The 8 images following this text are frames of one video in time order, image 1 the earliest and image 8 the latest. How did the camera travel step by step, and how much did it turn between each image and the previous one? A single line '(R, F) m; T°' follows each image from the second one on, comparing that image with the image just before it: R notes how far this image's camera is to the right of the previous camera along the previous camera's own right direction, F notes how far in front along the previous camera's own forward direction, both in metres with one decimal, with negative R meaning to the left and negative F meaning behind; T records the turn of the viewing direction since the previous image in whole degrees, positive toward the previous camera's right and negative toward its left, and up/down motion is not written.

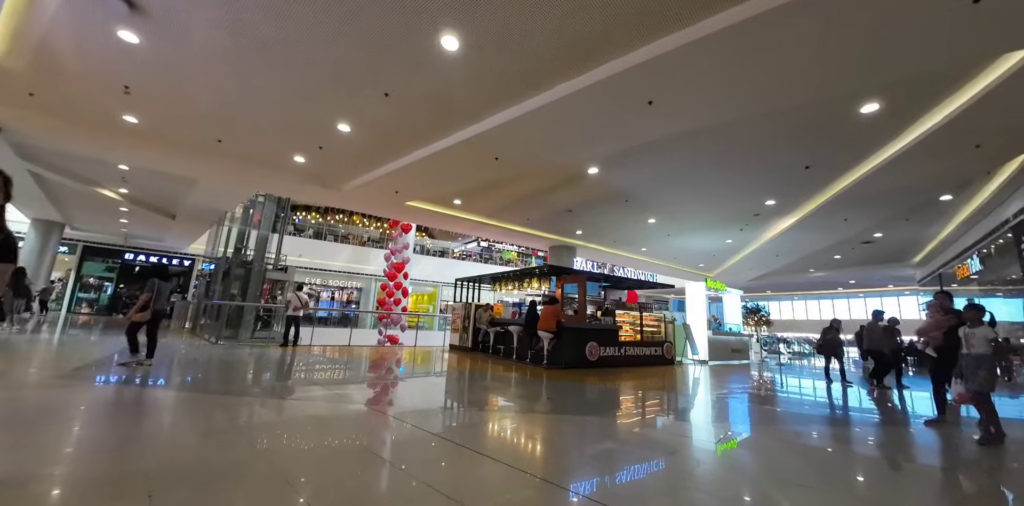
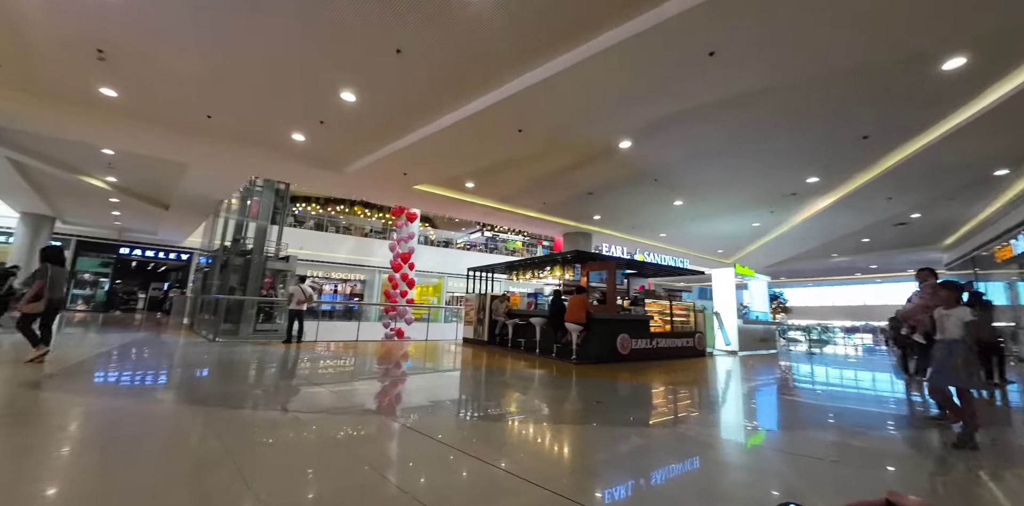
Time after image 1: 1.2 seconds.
(-0.3, +0.6) m; 0°
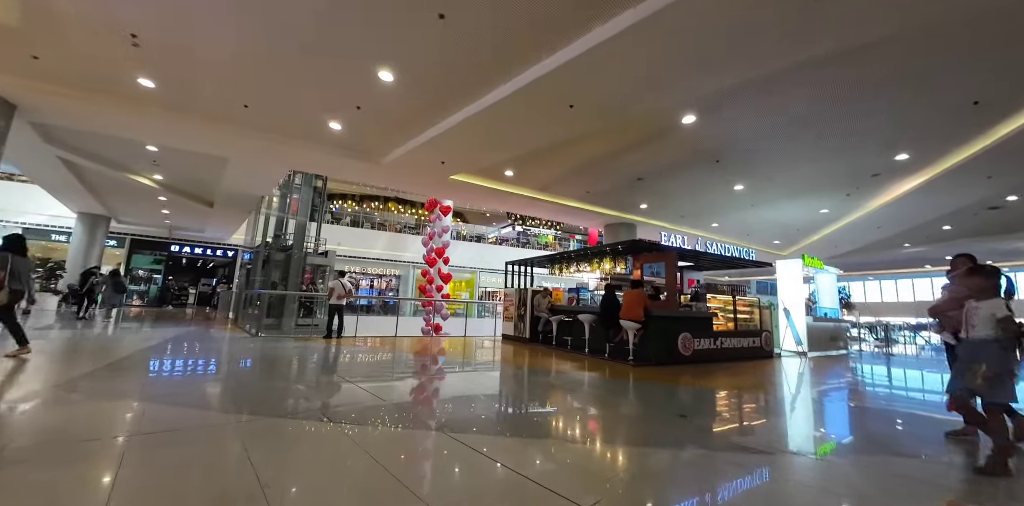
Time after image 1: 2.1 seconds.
(-0.3, +0.5) m; -4°
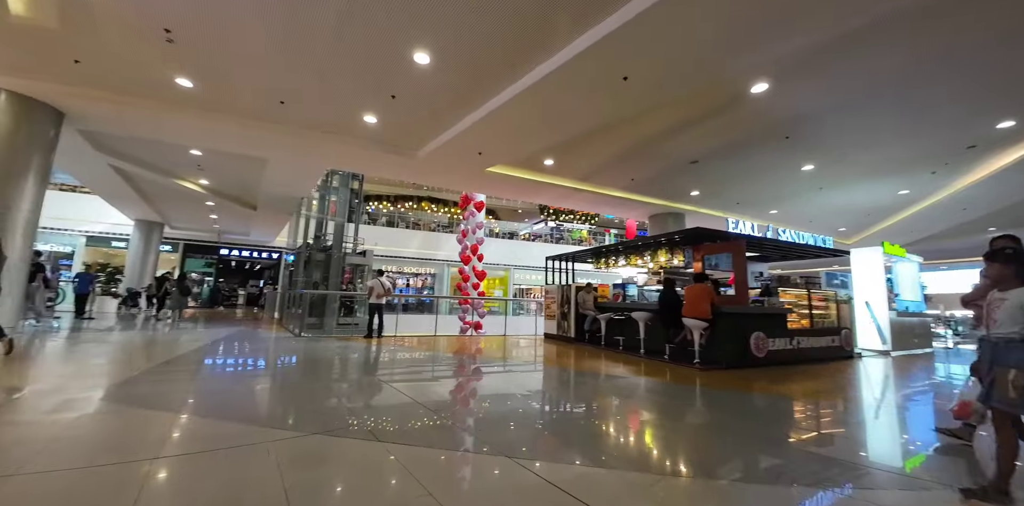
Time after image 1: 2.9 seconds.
(-0.2, +0.4) m; -5°
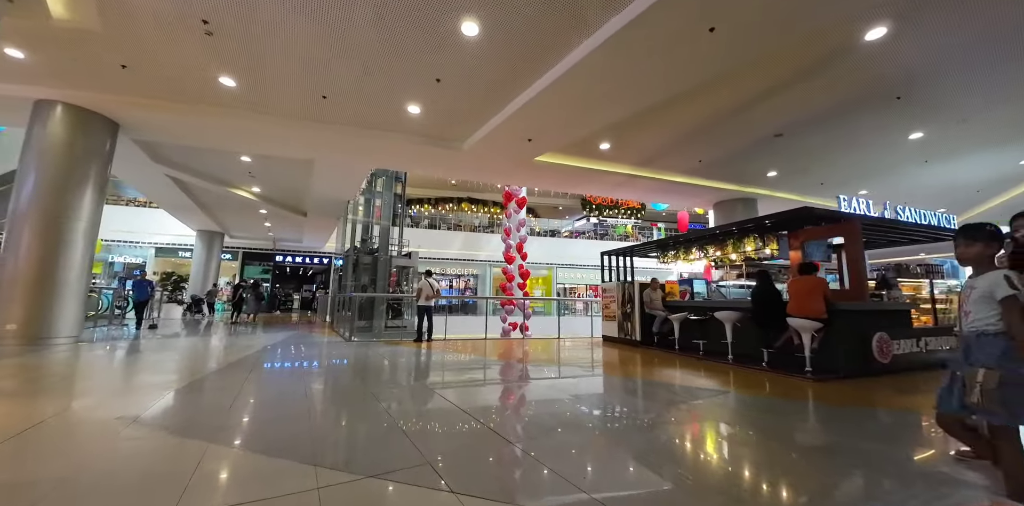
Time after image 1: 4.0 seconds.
(-0.3, +0.5) m; -6°
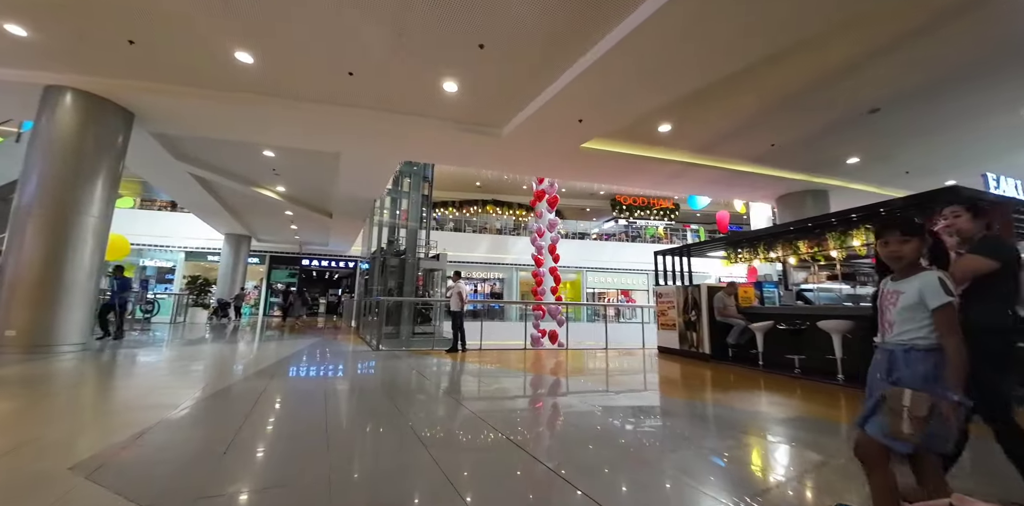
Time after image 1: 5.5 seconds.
(-0.3, +0.7) m; -3°
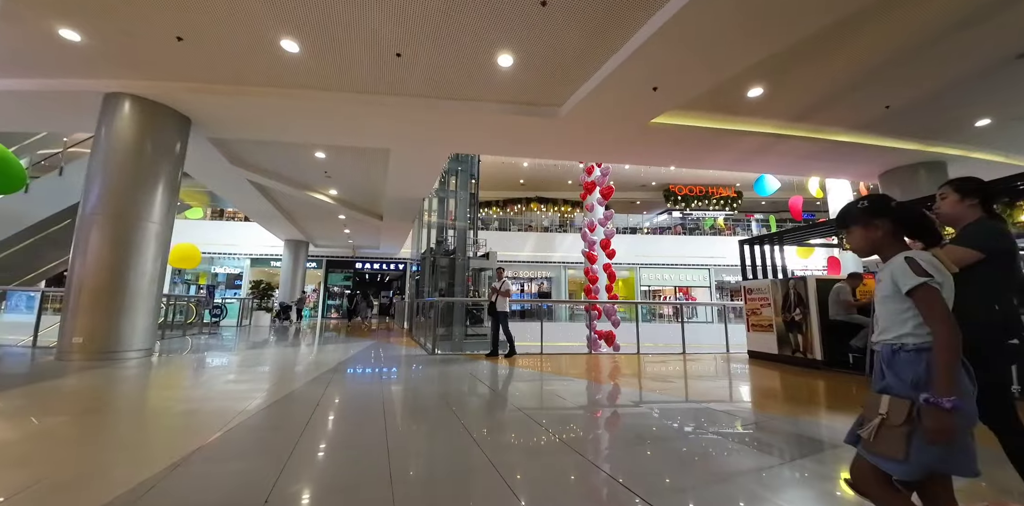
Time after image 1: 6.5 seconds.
(-0.2, +0.5) m; -6°
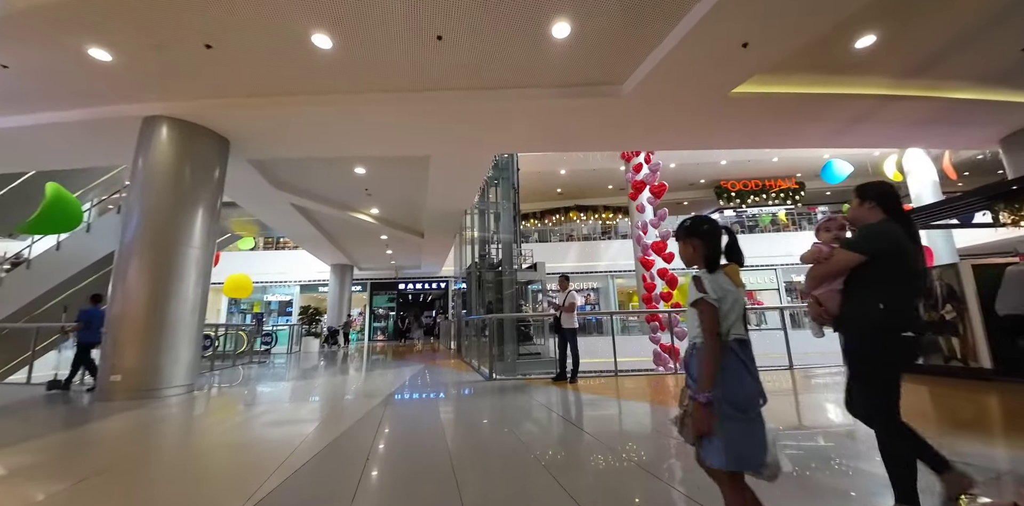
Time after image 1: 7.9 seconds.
(-0.3, +0.6) m; -5°
